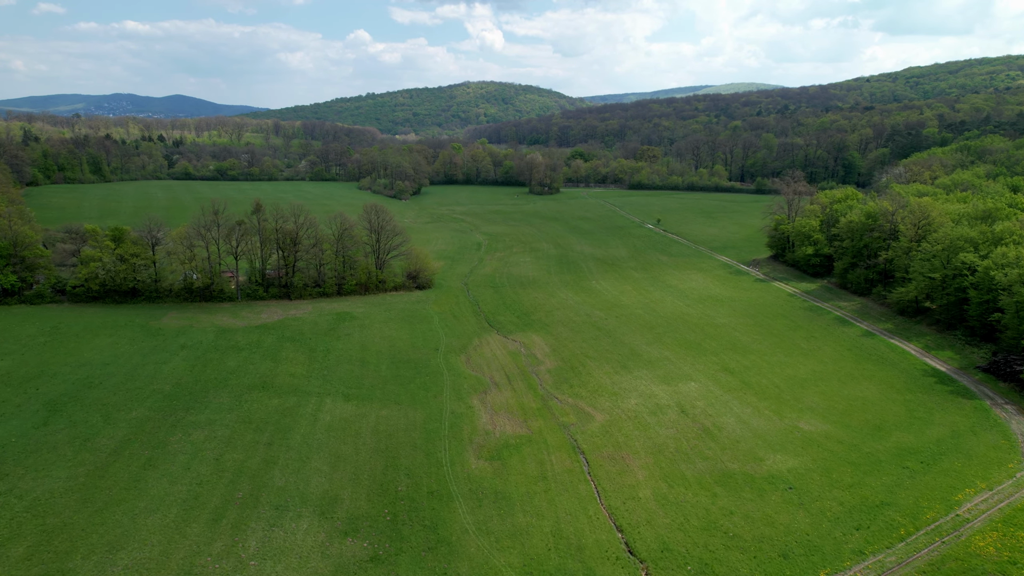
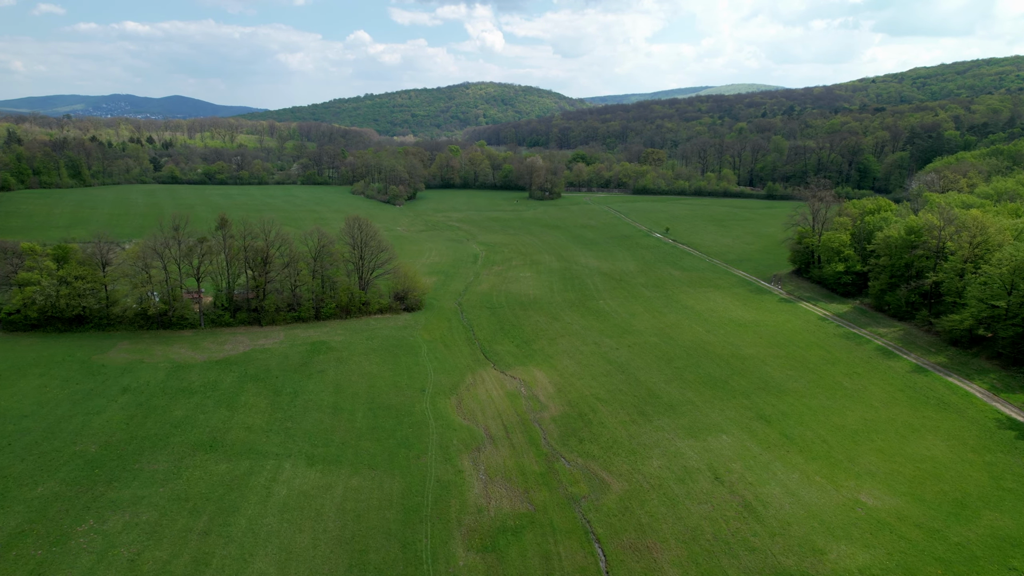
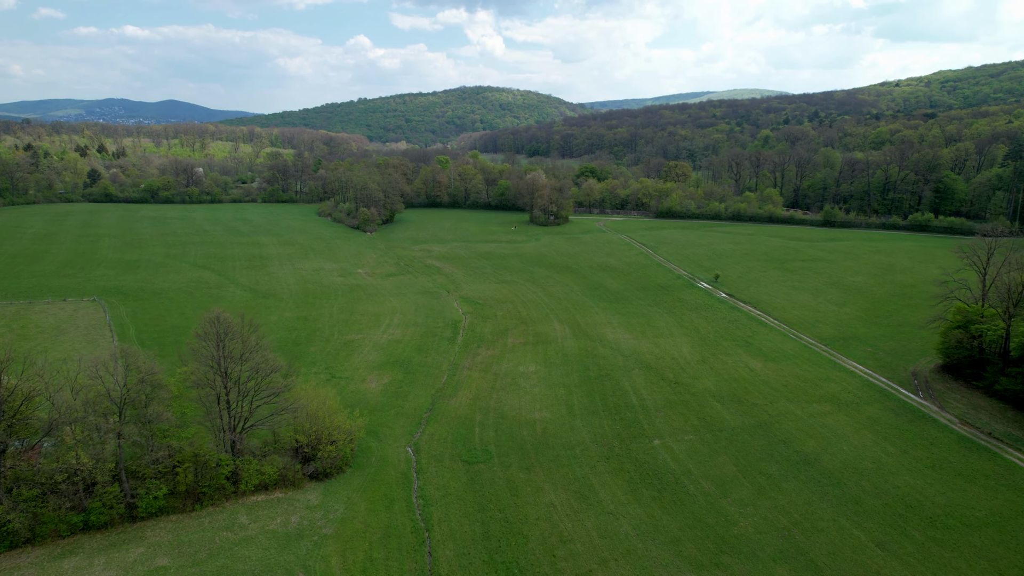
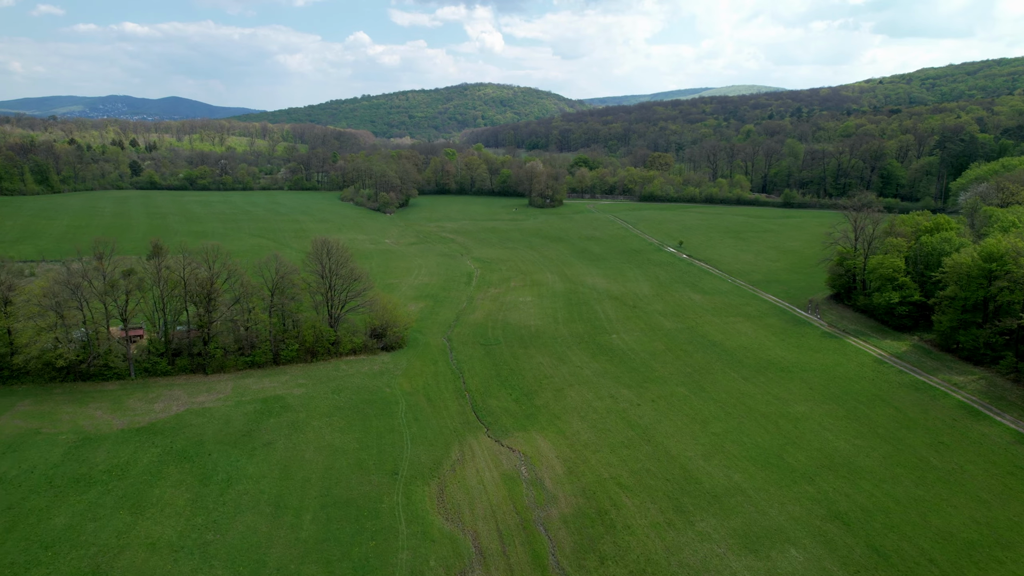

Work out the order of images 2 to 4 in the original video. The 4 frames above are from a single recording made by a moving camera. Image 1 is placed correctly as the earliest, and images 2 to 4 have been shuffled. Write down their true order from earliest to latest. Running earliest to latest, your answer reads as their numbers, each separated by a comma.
2, 4, 3
